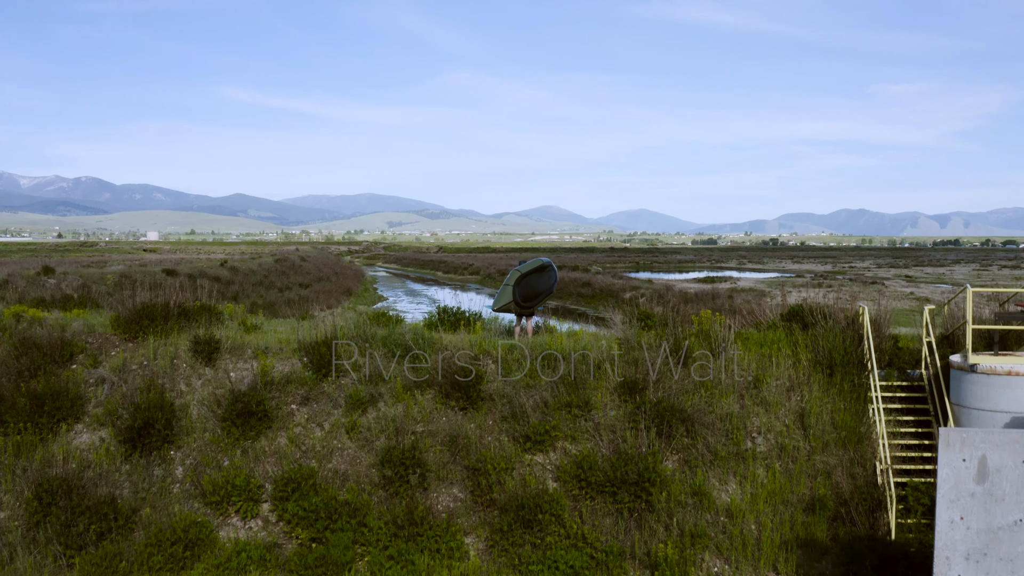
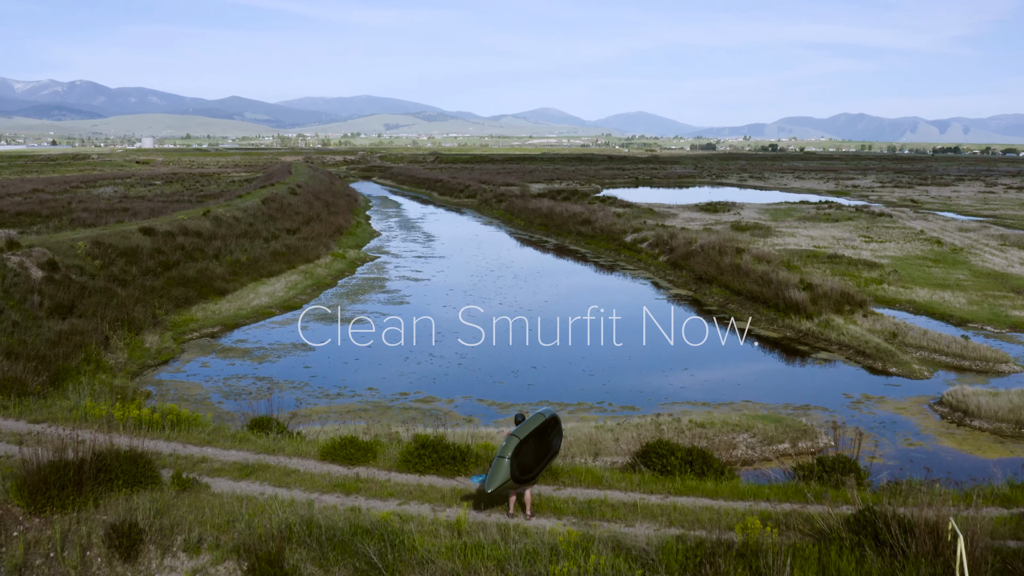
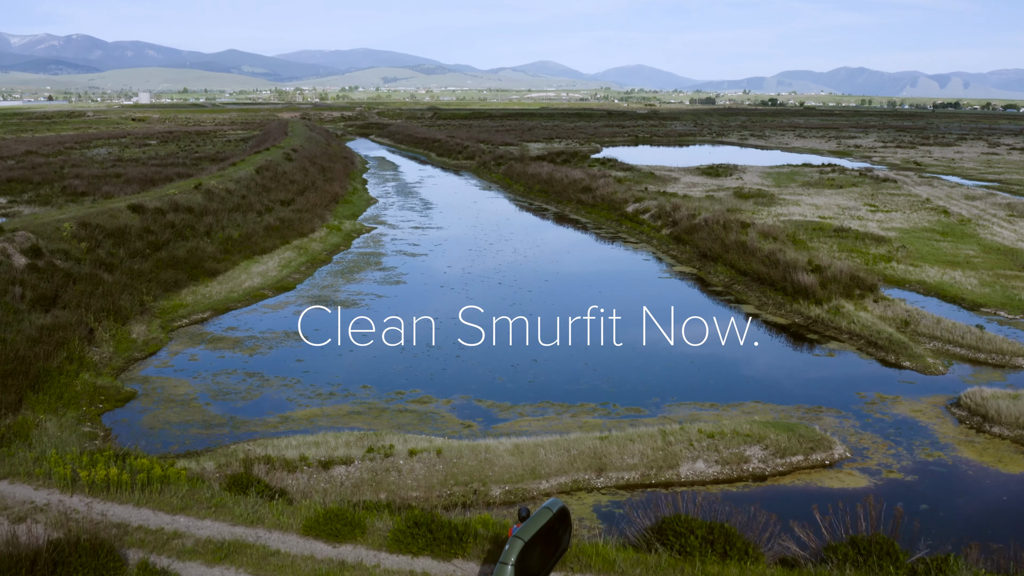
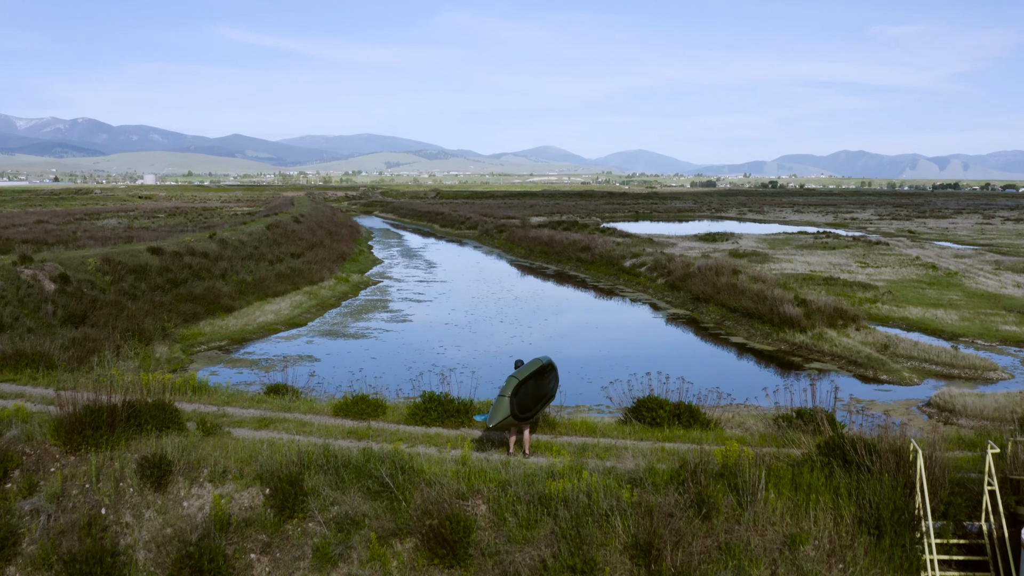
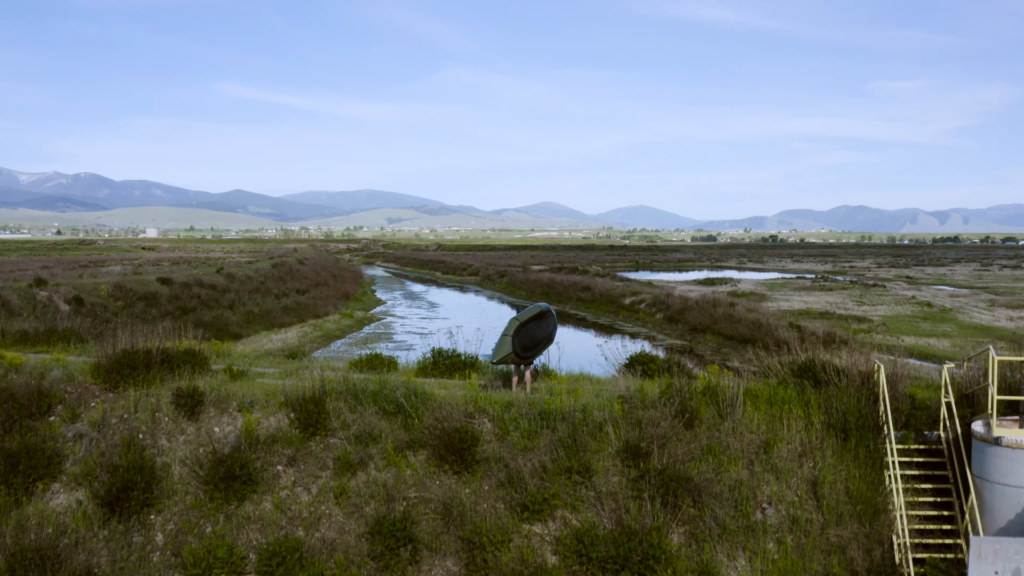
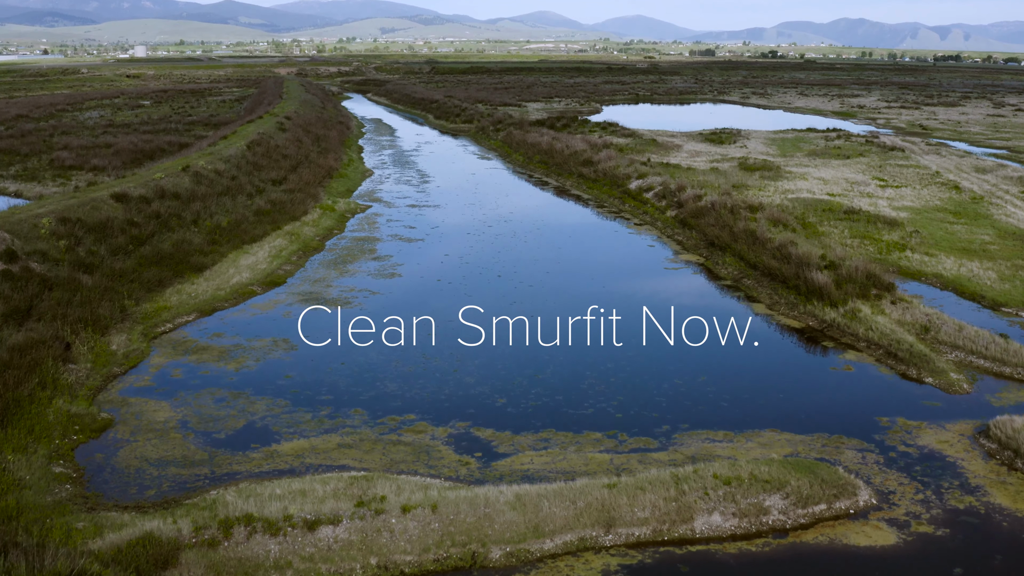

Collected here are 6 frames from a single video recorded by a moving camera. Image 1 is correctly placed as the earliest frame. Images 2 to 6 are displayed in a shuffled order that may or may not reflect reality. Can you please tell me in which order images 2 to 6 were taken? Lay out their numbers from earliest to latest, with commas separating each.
5, 4, 2, 3, 6
